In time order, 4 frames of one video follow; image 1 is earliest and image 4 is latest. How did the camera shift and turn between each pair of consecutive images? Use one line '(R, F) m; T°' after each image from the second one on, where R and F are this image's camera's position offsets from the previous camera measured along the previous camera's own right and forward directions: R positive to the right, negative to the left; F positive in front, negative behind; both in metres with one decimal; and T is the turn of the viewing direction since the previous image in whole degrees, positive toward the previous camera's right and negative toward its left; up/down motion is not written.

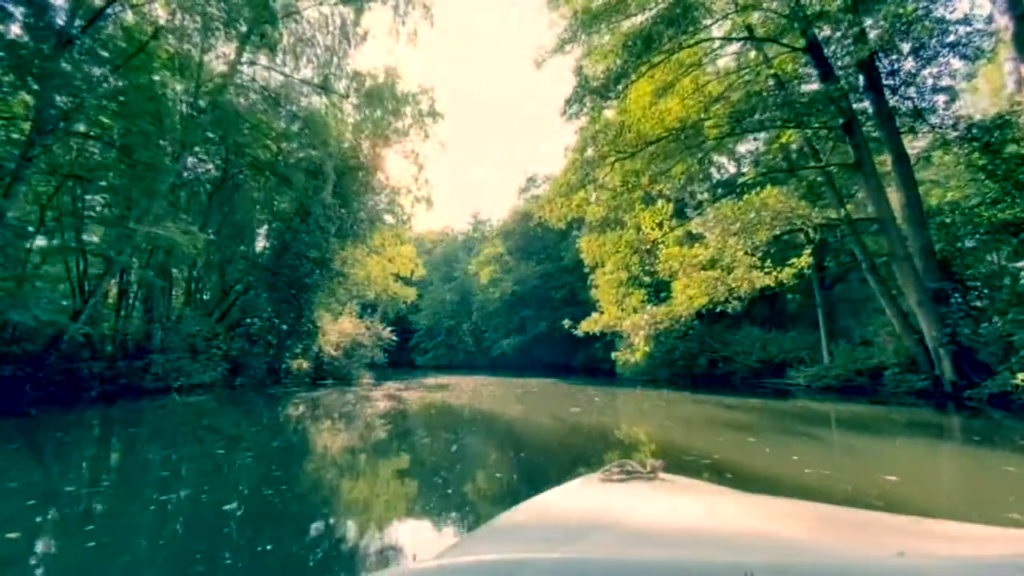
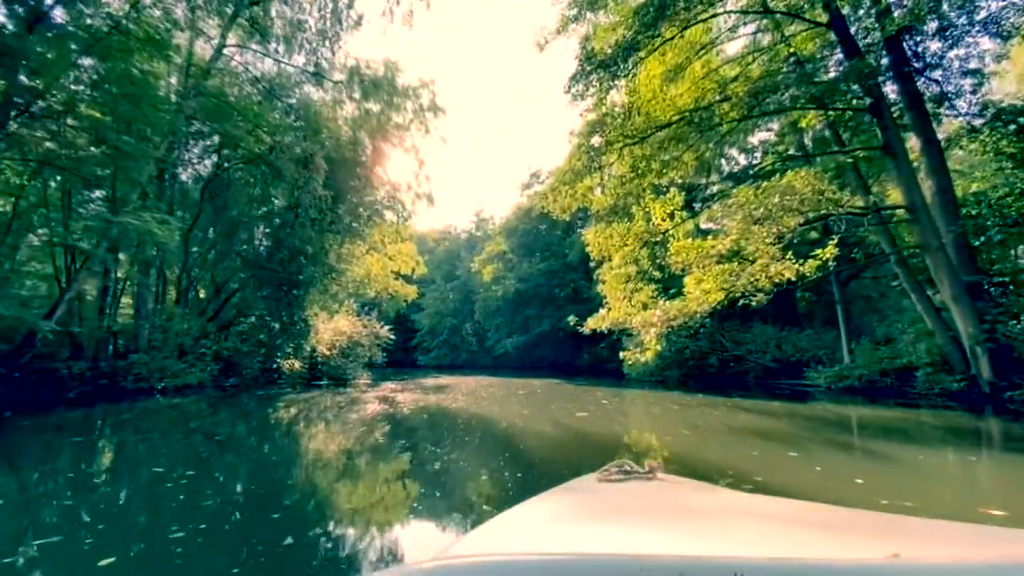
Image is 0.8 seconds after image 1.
(0.0, +0.6) m; 0°
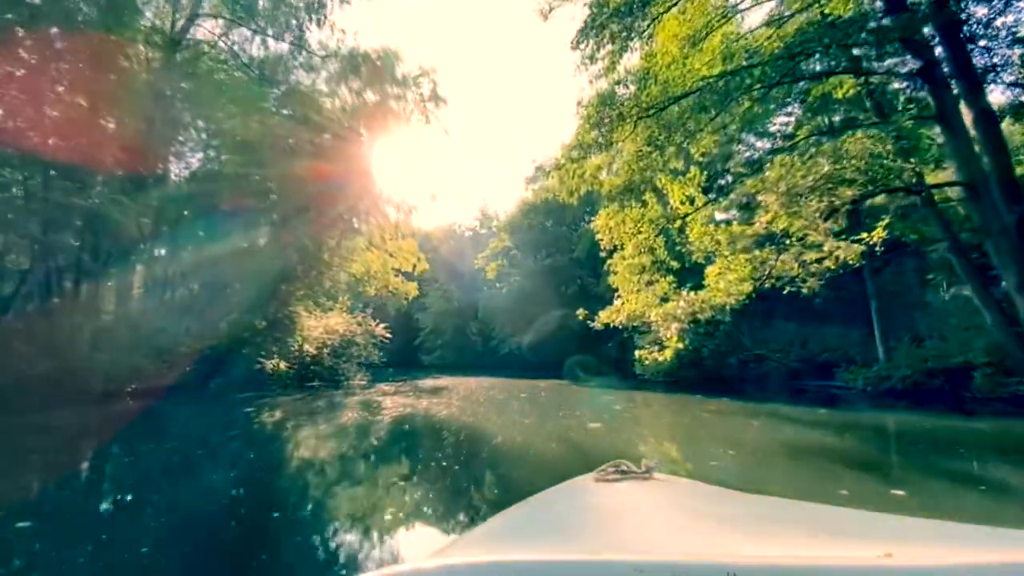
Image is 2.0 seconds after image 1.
(+0.1, +1.0) m; -1°
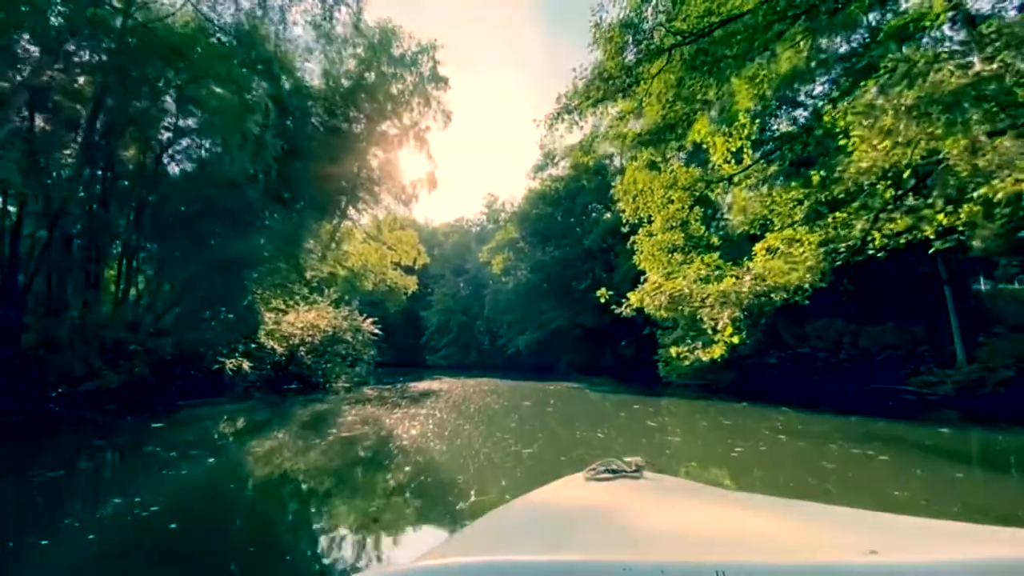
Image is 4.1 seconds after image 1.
(+0.1, +1.7) m; -1°
